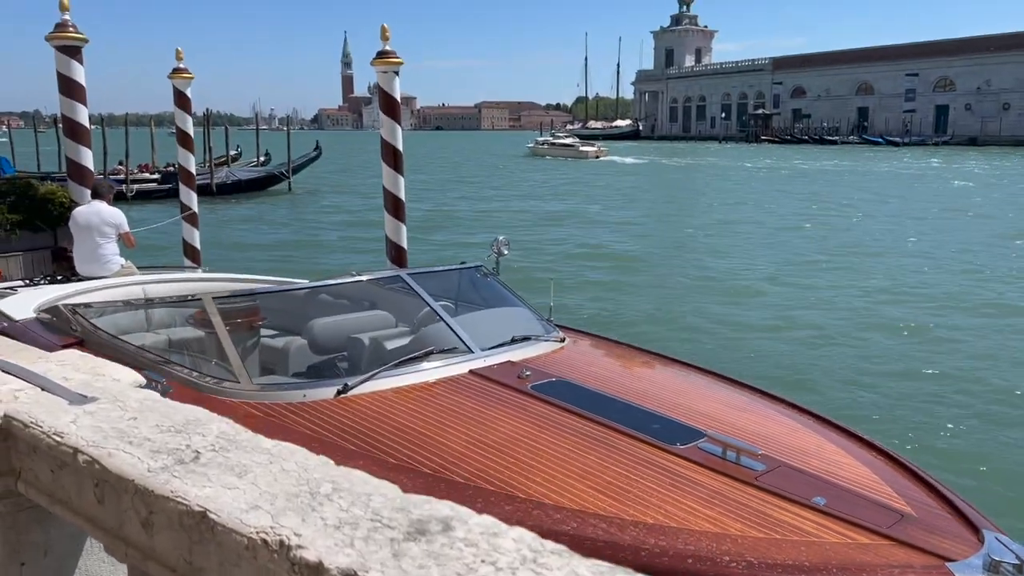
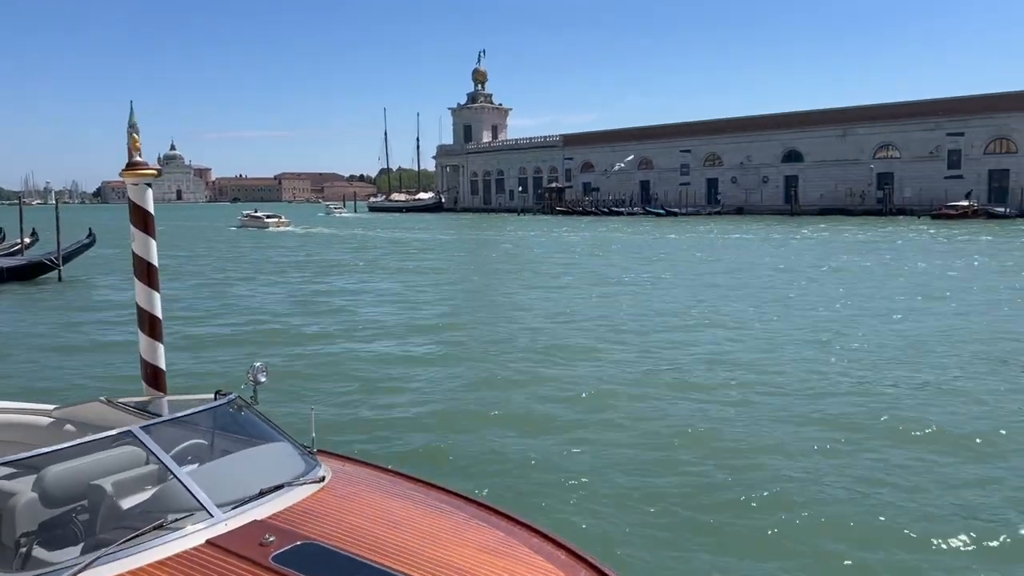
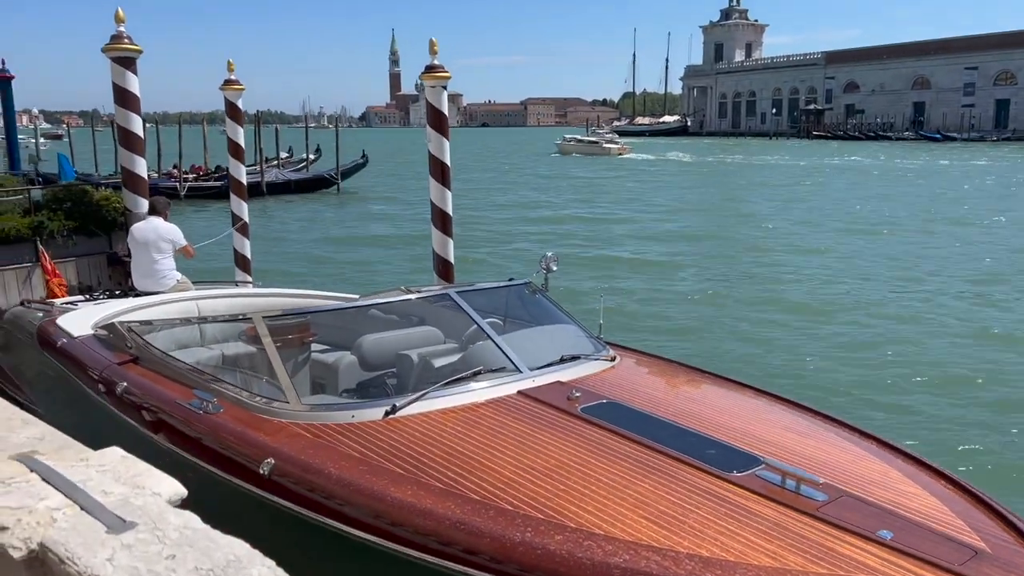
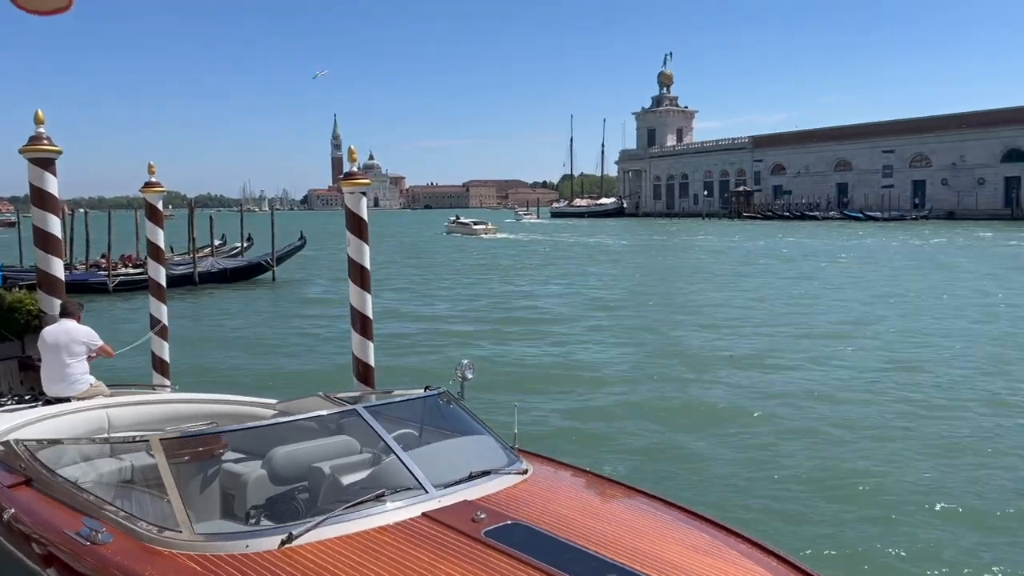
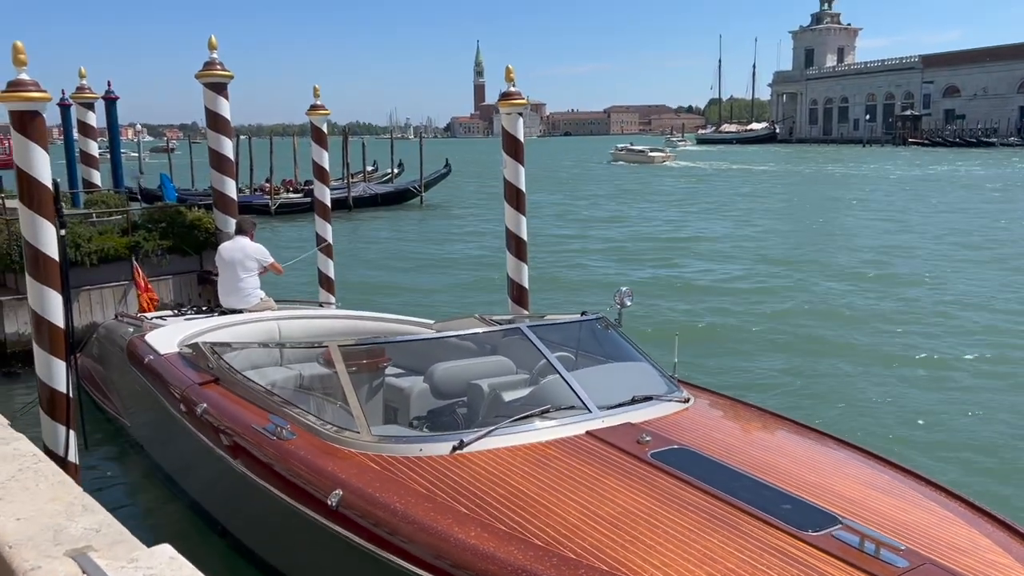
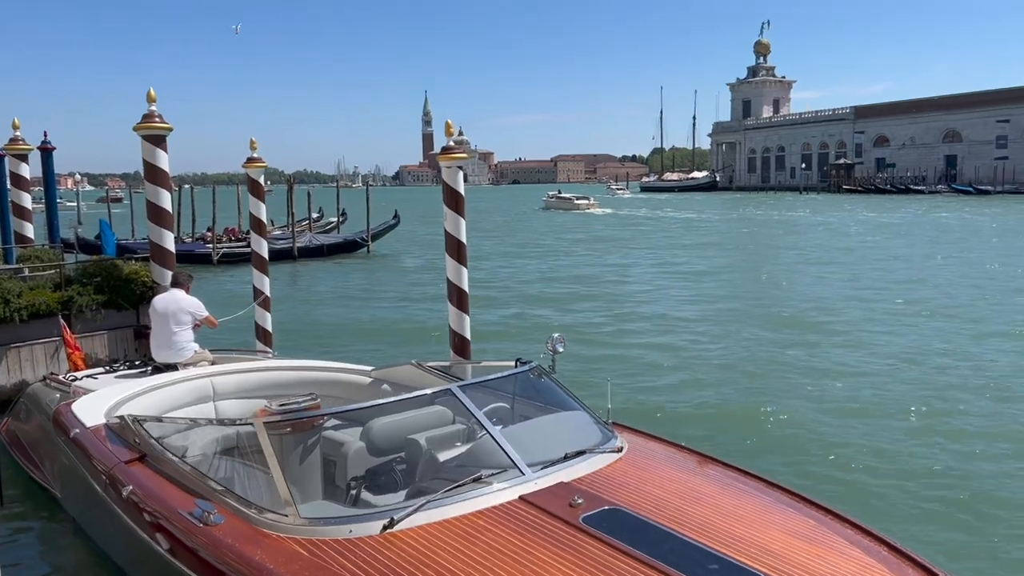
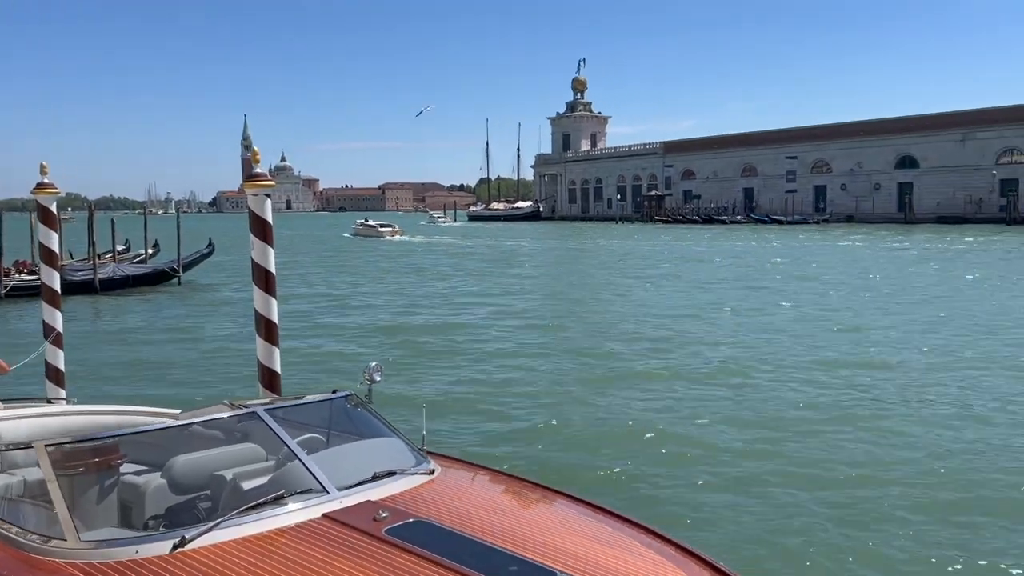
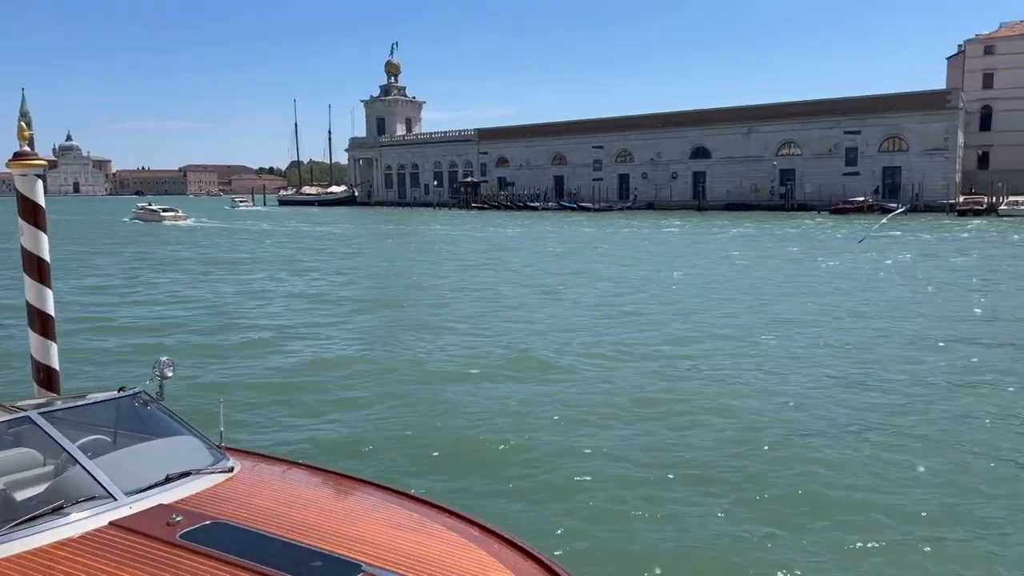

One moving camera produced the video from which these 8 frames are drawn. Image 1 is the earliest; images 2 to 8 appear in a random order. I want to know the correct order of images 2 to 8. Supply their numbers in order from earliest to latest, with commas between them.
3, 5, 6, 4, 7, 2, 8
